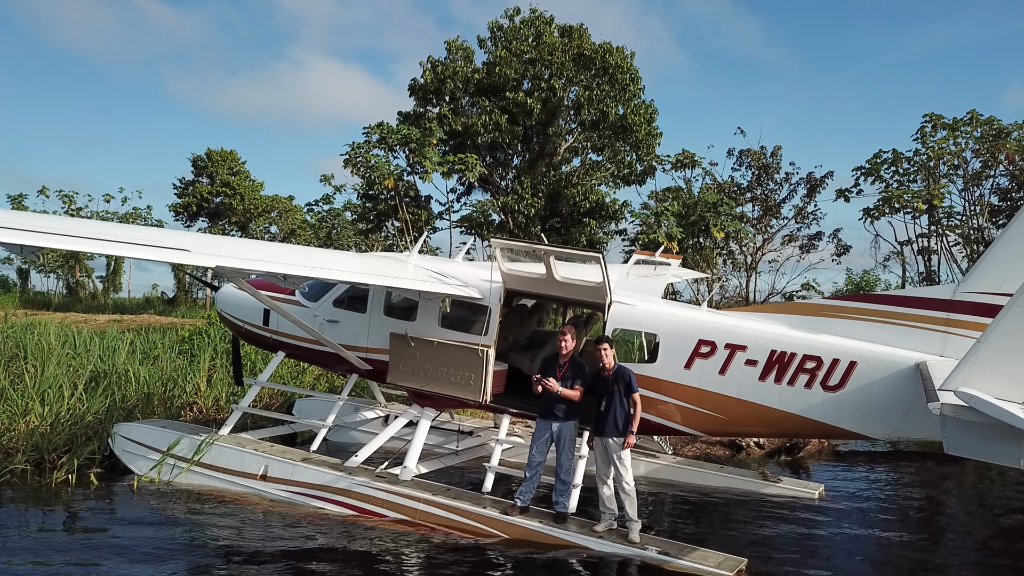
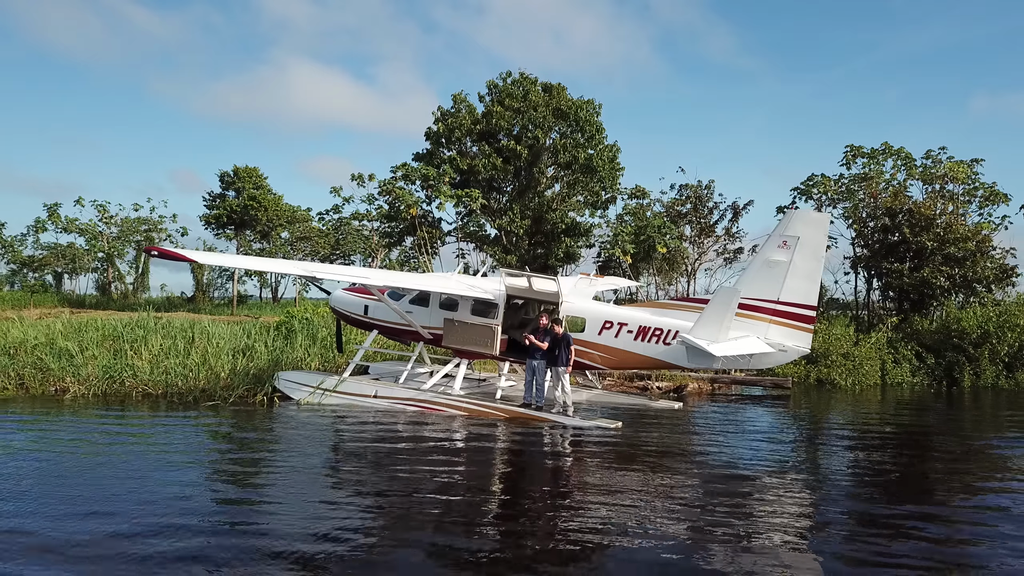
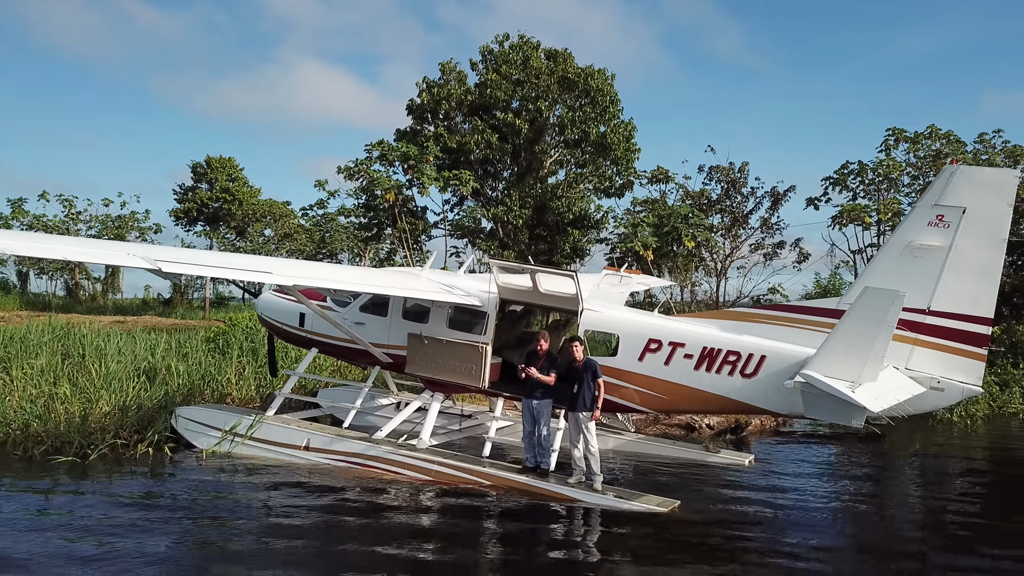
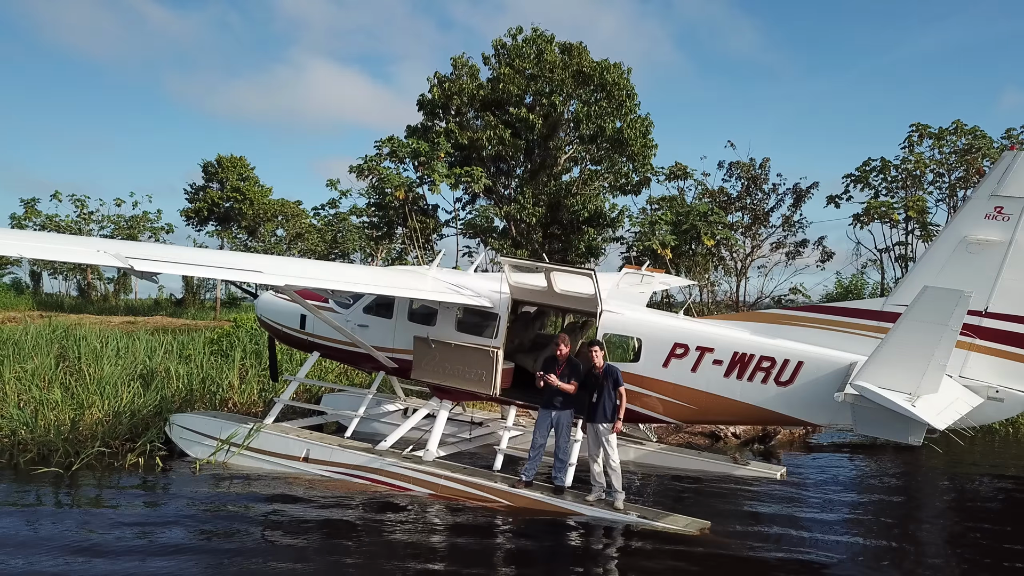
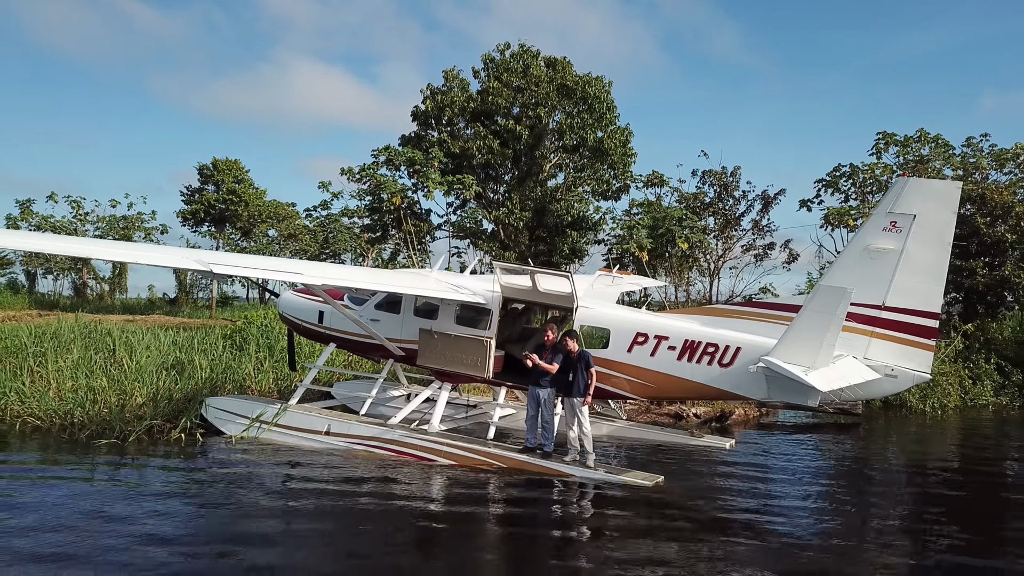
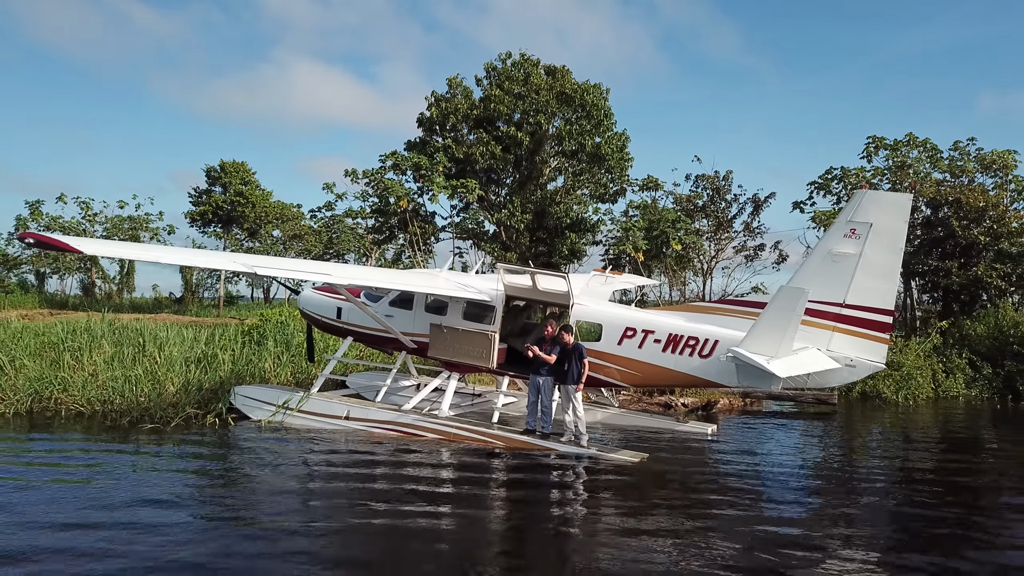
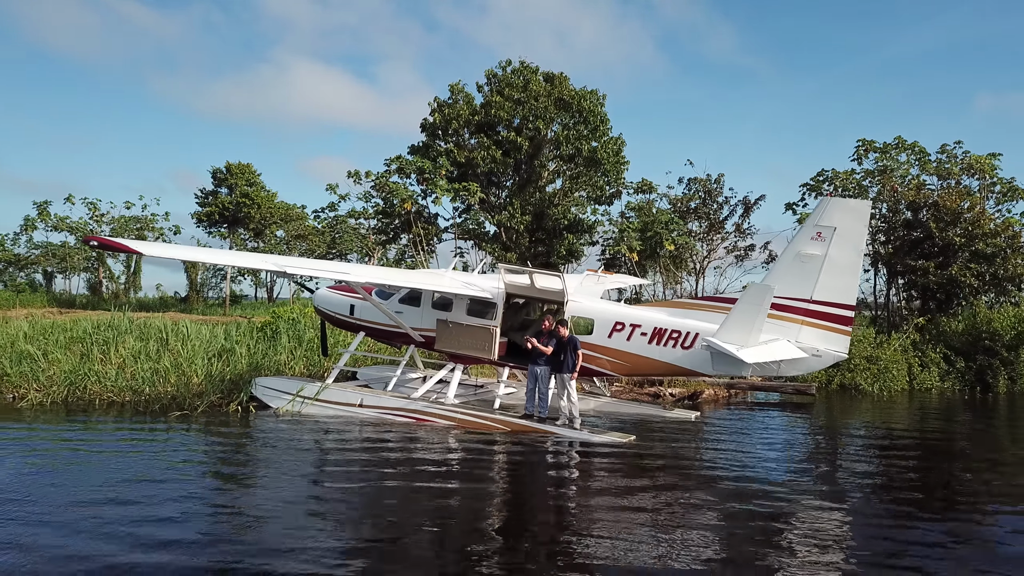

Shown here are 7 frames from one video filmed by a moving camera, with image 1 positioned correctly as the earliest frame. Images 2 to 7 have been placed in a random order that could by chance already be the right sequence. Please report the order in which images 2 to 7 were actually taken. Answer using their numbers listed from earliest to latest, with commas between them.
4, 3, 5, 6, 7, 2
